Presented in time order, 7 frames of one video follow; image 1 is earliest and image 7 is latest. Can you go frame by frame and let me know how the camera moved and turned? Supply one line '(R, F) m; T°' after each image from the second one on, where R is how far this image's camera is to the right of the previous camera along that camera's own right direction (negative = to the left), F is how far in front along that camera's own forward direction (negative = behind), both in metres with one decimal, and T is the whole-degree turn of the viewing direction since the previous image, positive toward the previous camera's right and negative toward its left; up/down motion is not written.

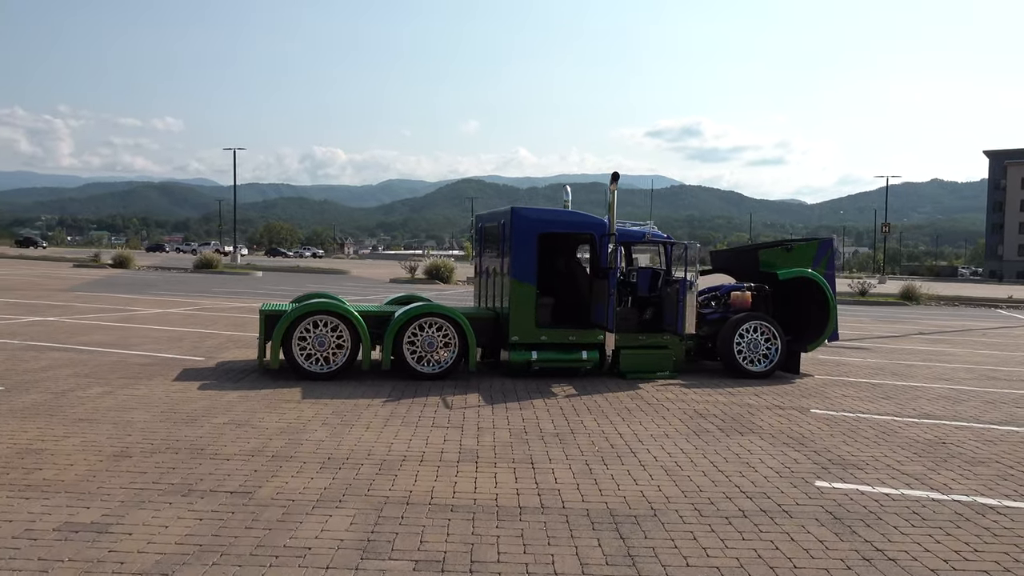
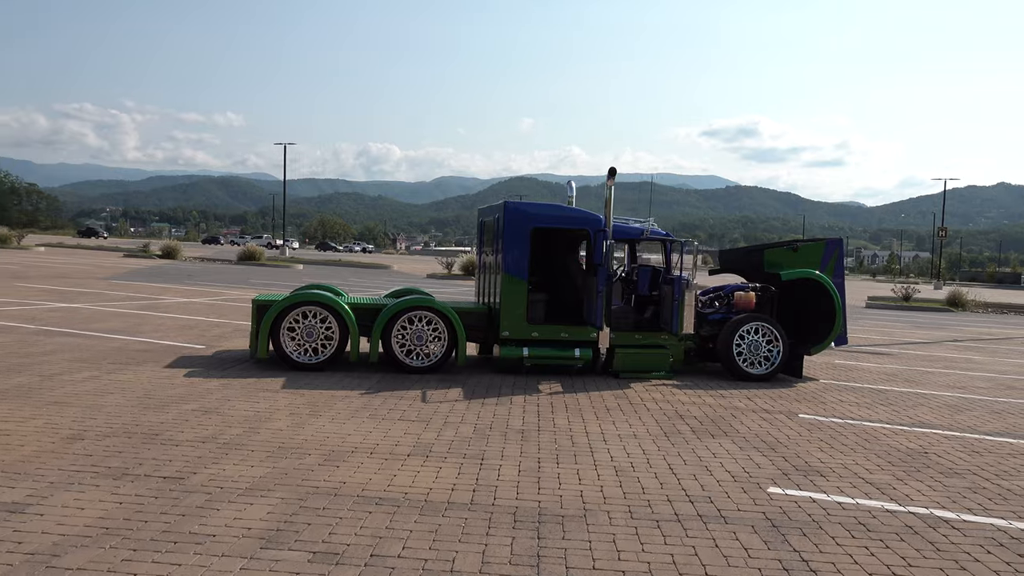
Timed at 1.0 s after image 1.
(+0.7, +0.1) m; -3°
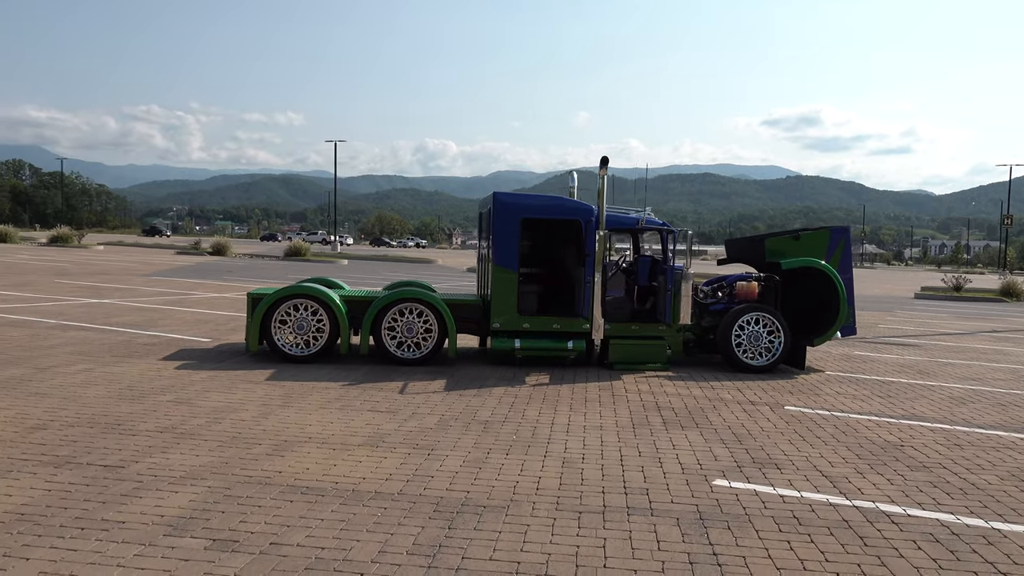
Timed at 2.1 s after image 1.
(+0.8, +0.1) m; -4°
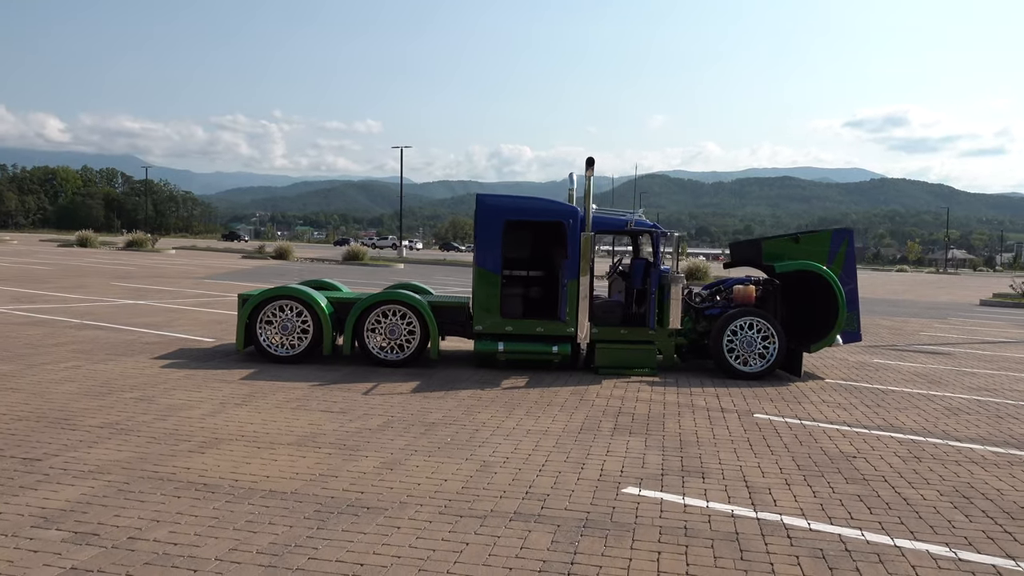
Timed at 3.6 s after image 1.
(+1.0, +0.1) m; -5°
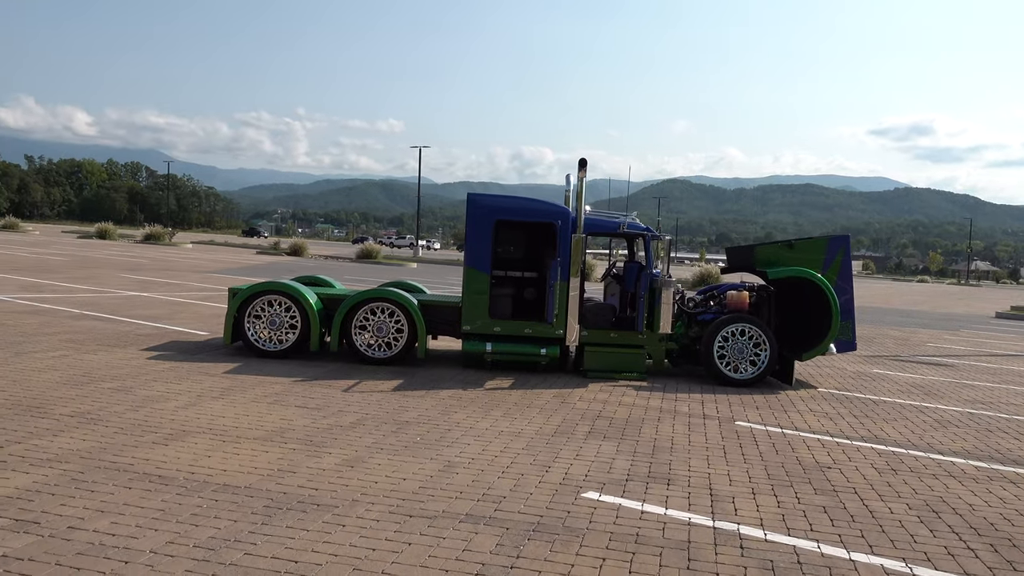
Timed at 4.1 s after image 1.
(+0.3, +0.1) m; -1°
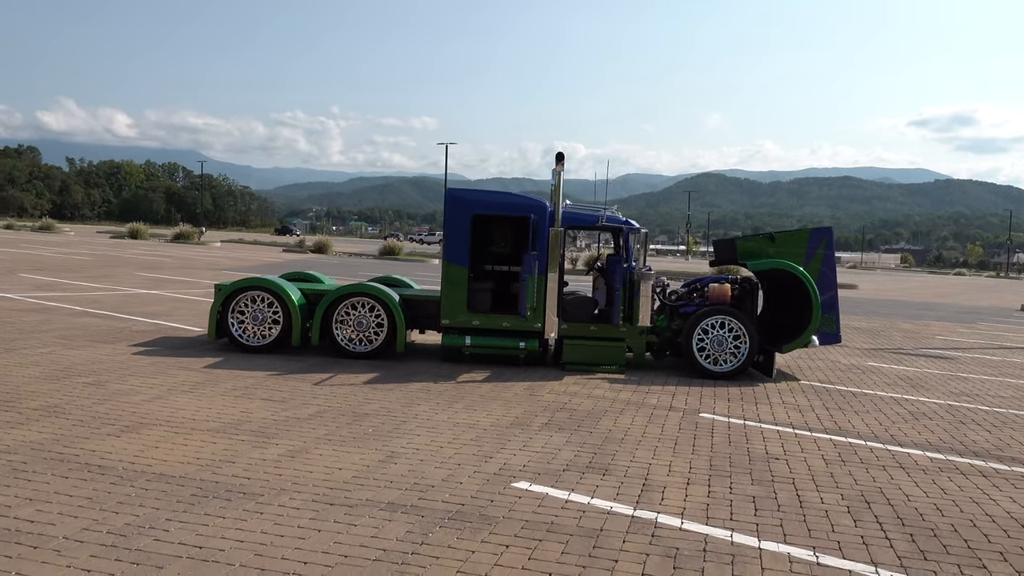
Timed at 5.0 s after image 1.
(+0.6, 0.0) m; -2°
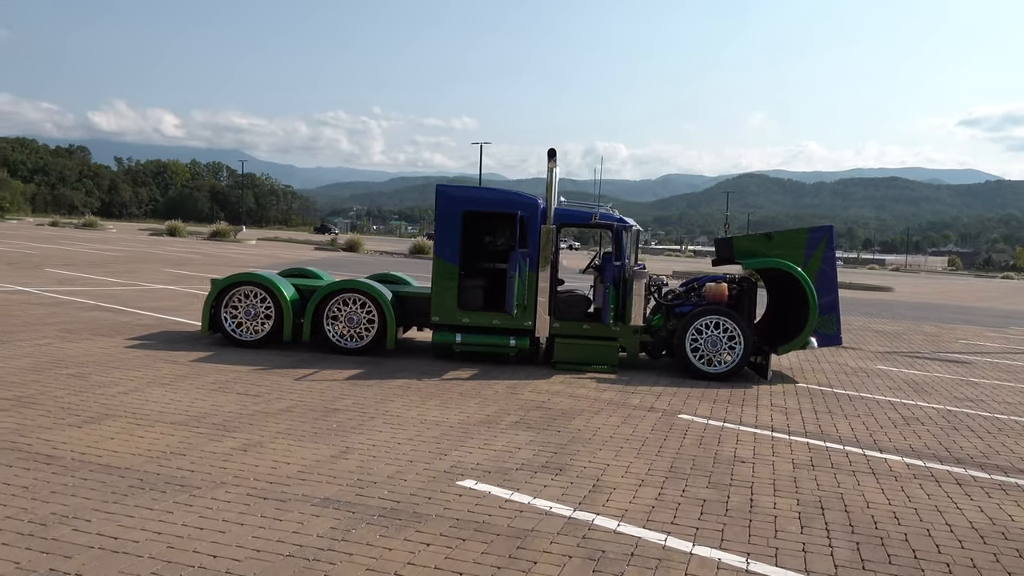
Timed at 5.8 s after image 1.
(+0.6, +0.1) m; -3°
